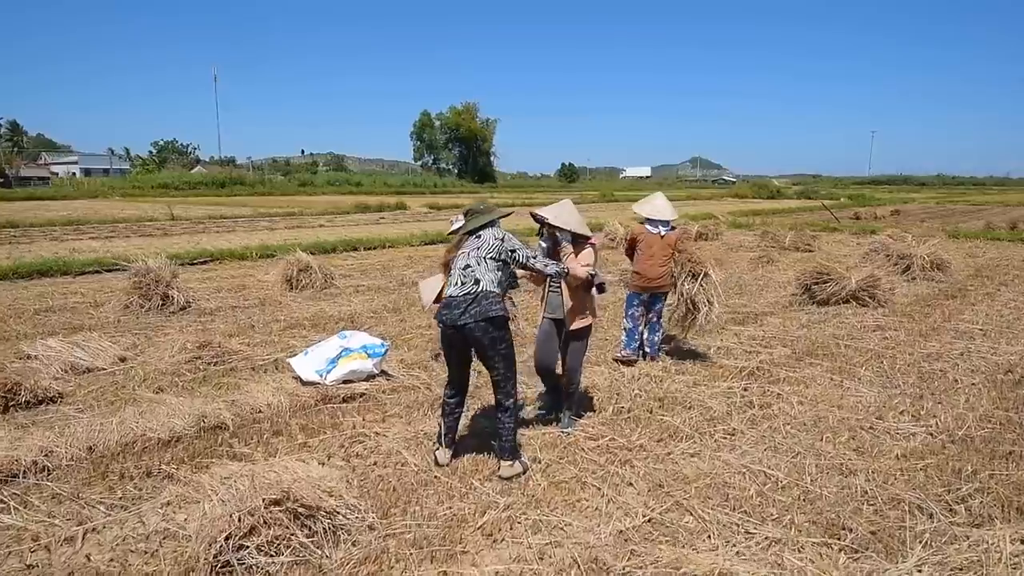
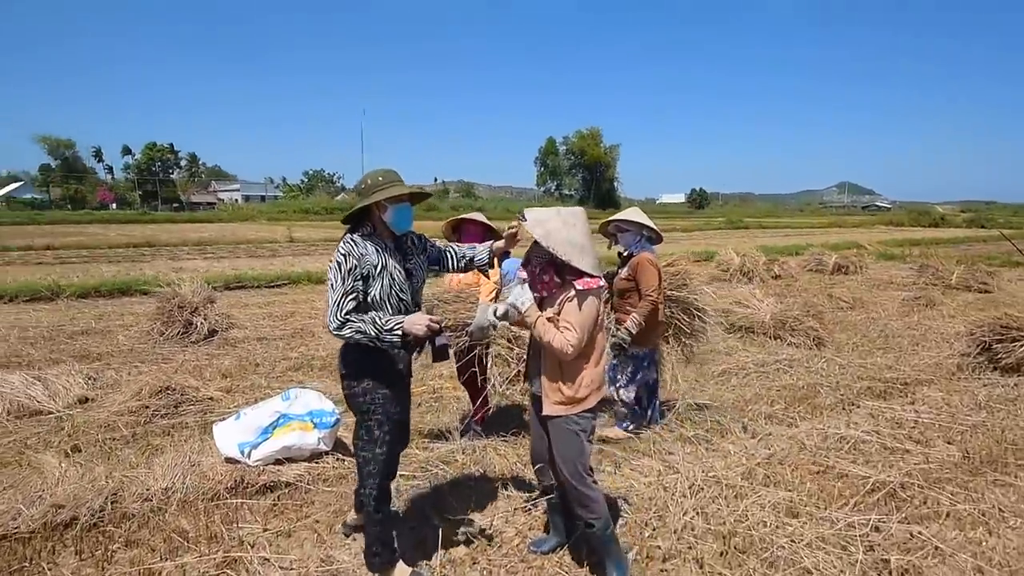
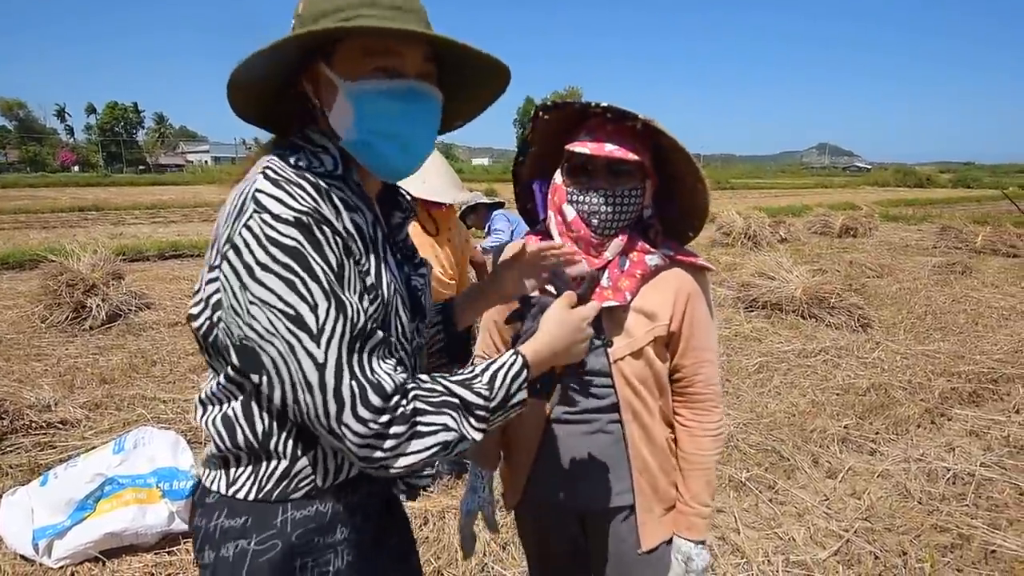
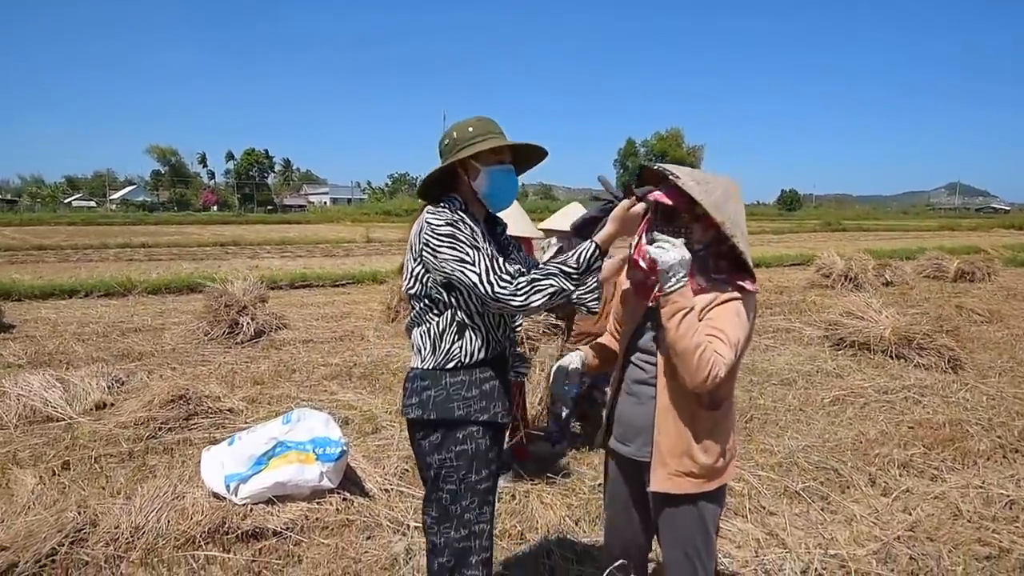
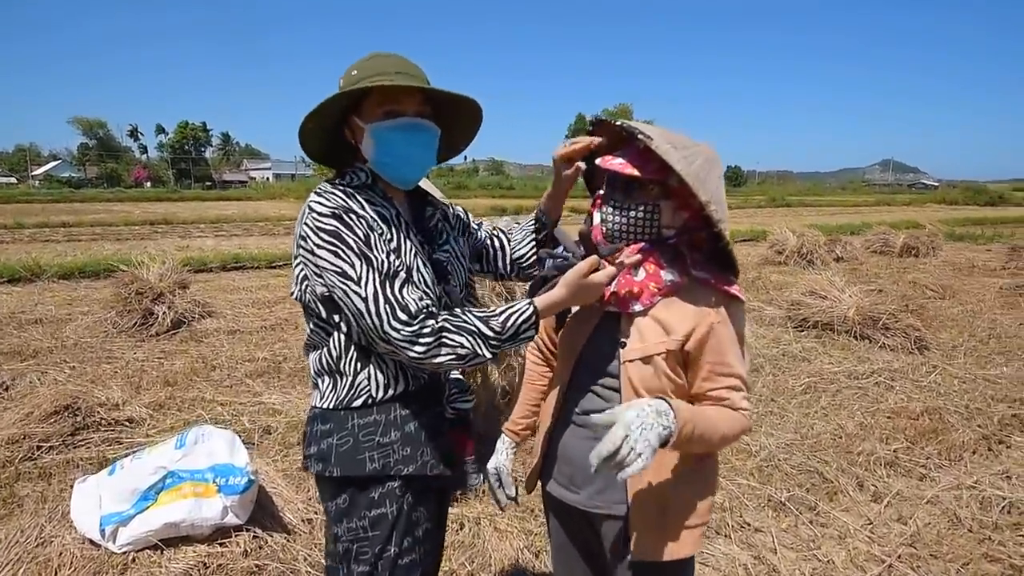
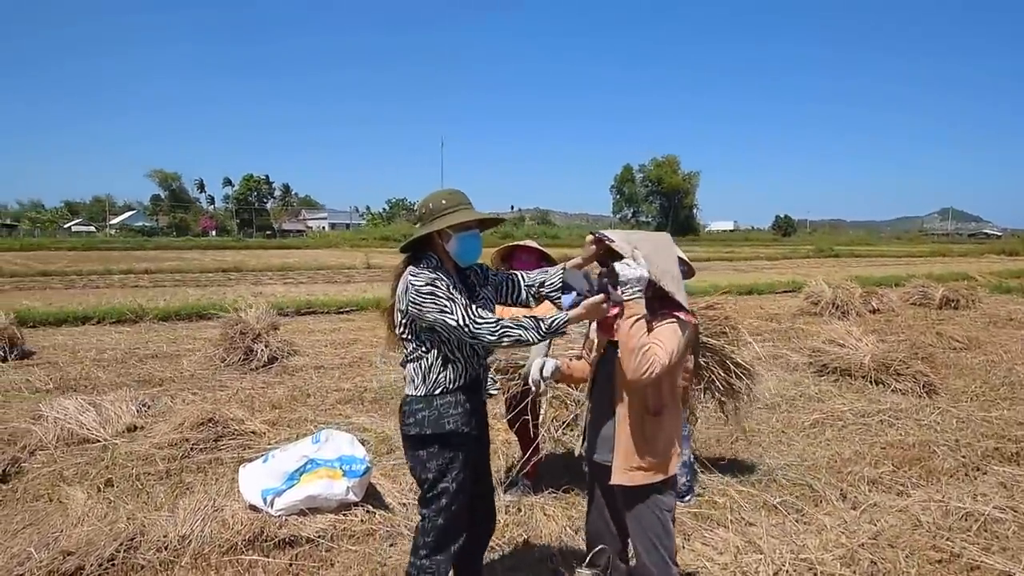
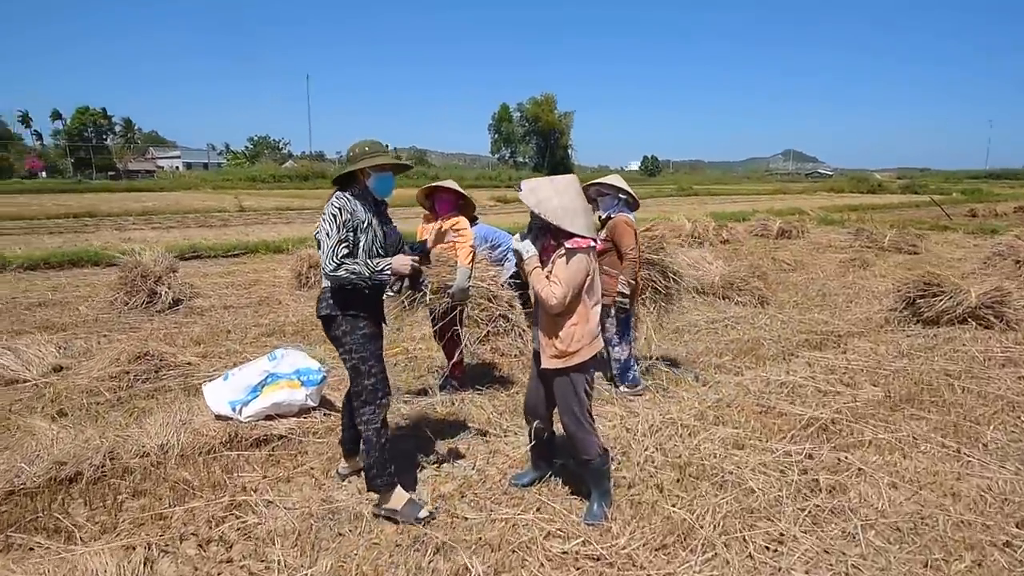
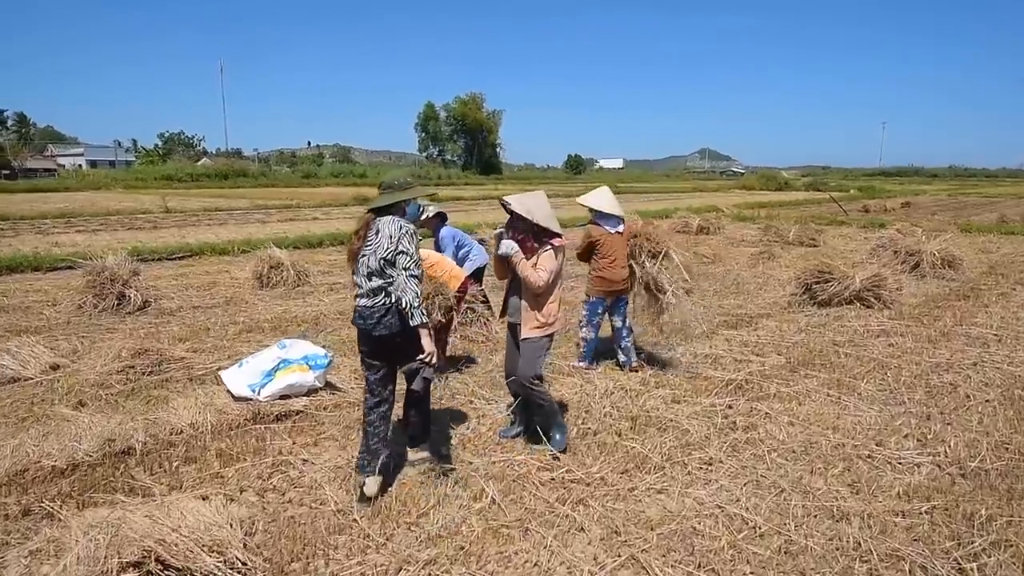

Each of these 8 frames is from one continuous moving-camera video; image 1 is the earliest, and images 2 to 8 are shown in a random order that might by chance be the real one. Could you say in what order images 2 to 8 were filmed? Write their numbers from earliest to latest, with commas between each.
8, 7, 2, 6, 4, 5, 3
